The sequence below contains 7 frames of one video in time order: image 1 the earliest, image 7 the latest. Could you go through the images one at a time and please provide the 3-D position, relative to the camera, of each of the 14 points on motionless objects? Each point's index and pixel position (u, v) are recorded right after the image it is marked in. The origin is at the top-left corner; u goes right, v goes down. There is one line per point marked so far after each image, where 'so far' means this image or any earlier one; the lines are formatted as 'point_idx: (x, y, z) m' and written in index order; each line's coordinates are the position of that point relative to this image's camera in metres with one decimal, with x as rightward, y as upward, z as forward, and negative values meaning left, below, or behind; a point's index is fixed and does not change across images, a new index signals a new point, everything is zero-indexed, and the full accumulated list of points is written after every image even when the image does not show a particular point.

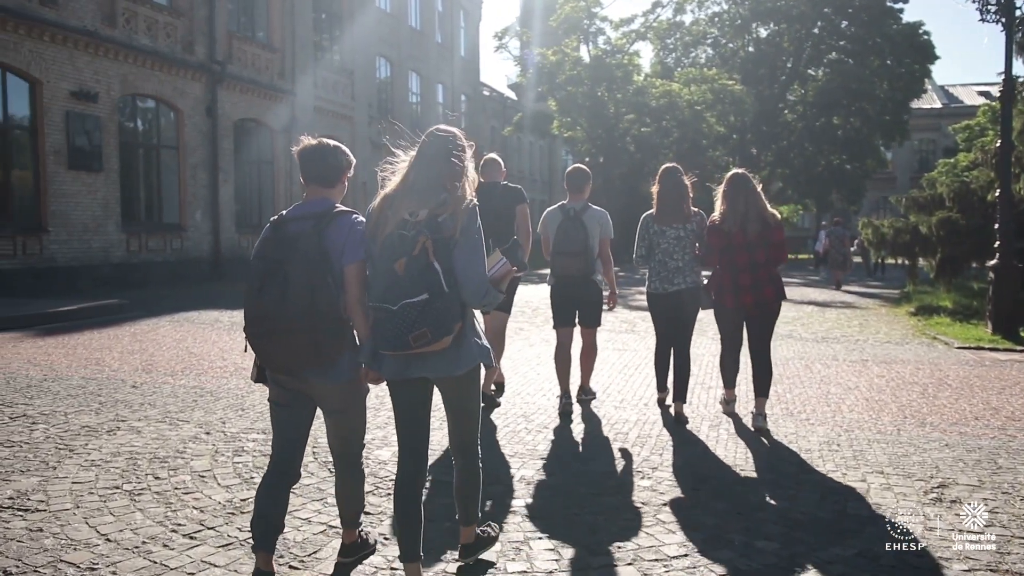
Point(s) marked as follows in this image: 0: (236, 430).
0: (-1.8, -0.9, +6.2) m
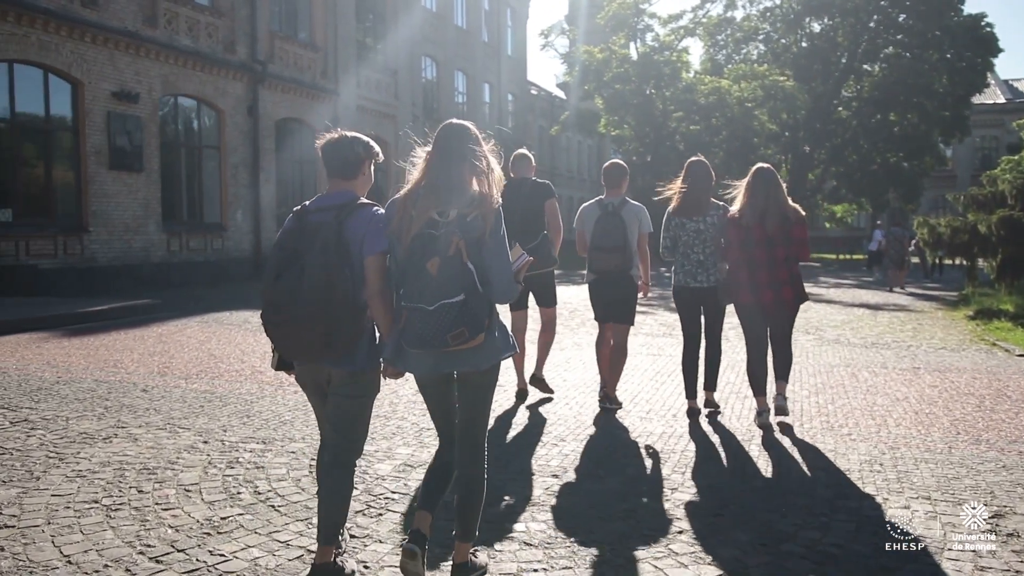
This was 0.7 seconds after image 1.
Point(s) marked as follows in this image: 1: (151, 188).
0: (-1.7, -0.9, +5.9) m
1: (-7.4, +2.1, +19.5) m
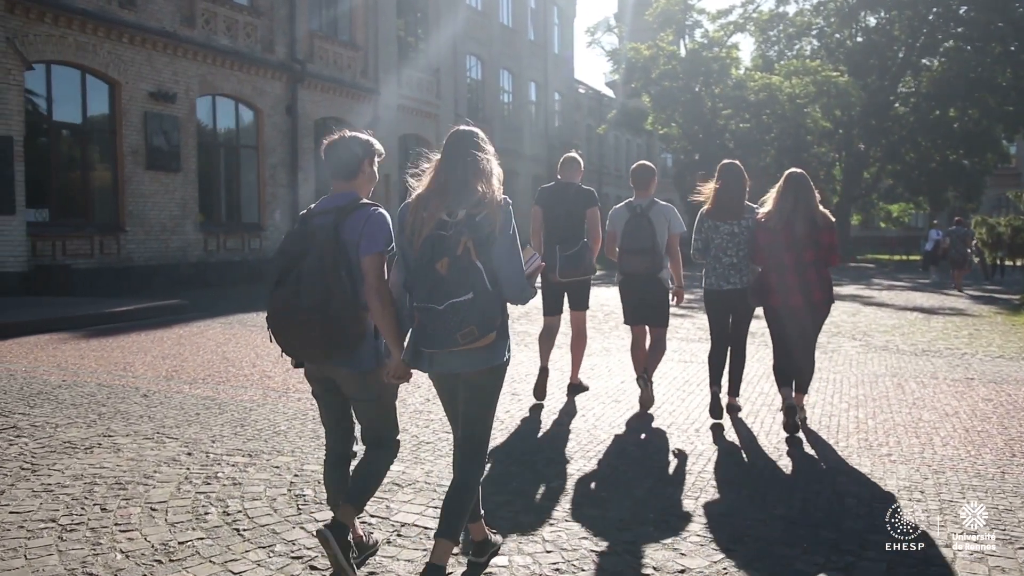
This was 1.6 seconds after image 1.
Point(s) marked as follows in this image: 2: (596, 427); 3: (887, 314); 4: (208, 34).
0: (-1.7, -1.0, +5.6) m
1: (-6.7, +2.1, +19.4) m
2: (+0.6, -0.9, +6.4) m
3: (+5.4, -0.4, +13.5) m
4: (-6.4, +5.3, +19.8) m
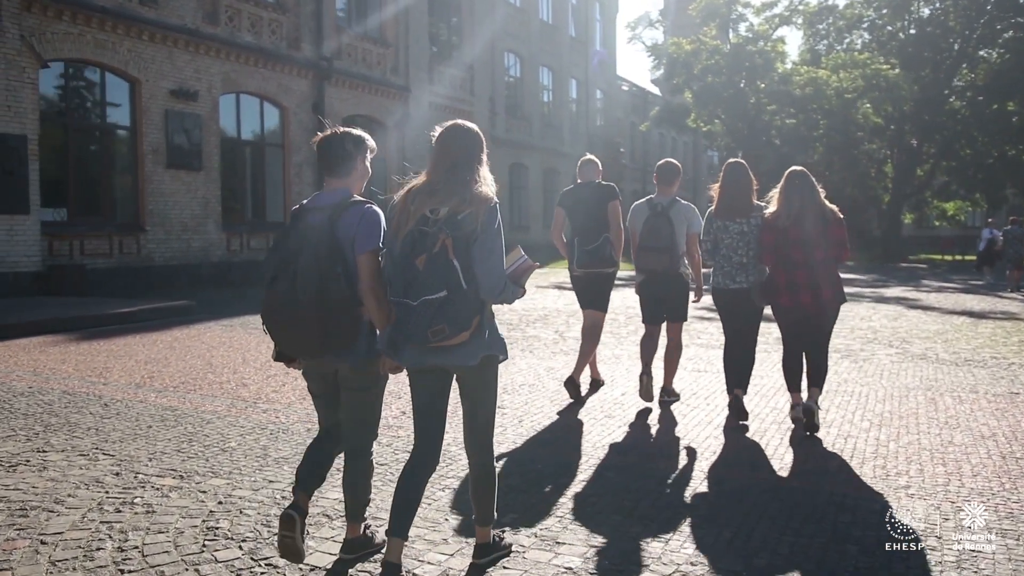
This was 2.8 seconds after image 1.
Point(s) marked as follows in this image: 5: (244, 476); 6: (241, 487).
0: (-1.9, -1.0, +5.0) m
1: (-6.1, +2.1, +19.1) m
2: (+0.4, -1.0, +5.7) m
3: (+5.6, -0.4, +12.5) m
4: (-5.8, +5.3, +19.5) m
5: (-1.4, -1.0, +4.9) m
6: (-1.4, -1.0, +4.7) m
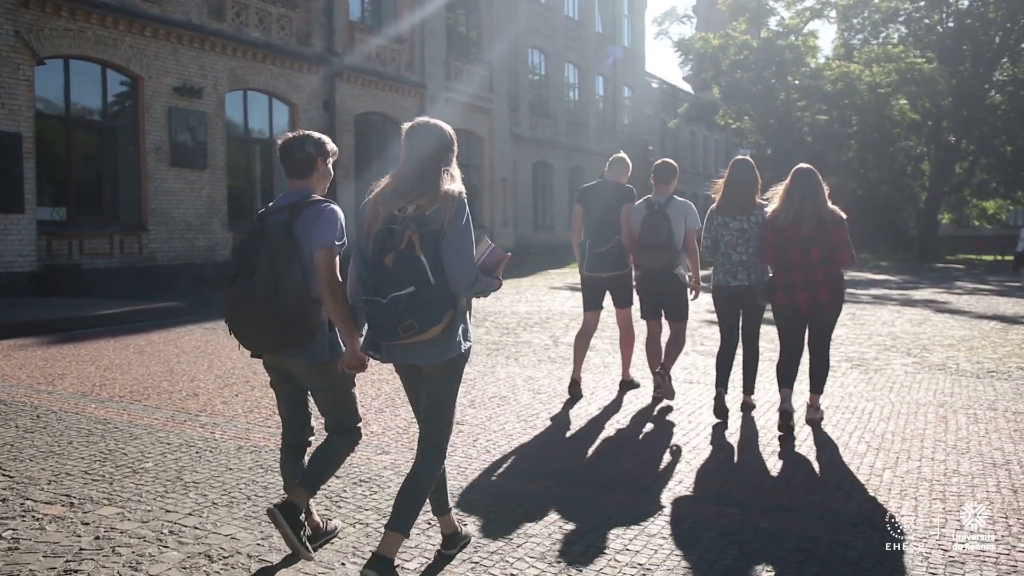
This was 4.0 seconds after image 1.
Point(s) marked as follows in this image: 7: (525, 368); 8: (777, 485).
0: (-2.2, -1.0, +4.5) m
1: (-5.9, +2.0, +18.7) m
2: (+0.1, -1.0, +5.1) m
3: (+5.5, -0.5, +11.7) m
4: (-5.5, +5.3, +19.1) m
5: (-1.7, -1.0, +4.4) m
6: (-1.7, -1.0, +4.2) m
7: (+0.1, -0.7, +8.1) m
8: (+1.3, -1.0, +4.7) m
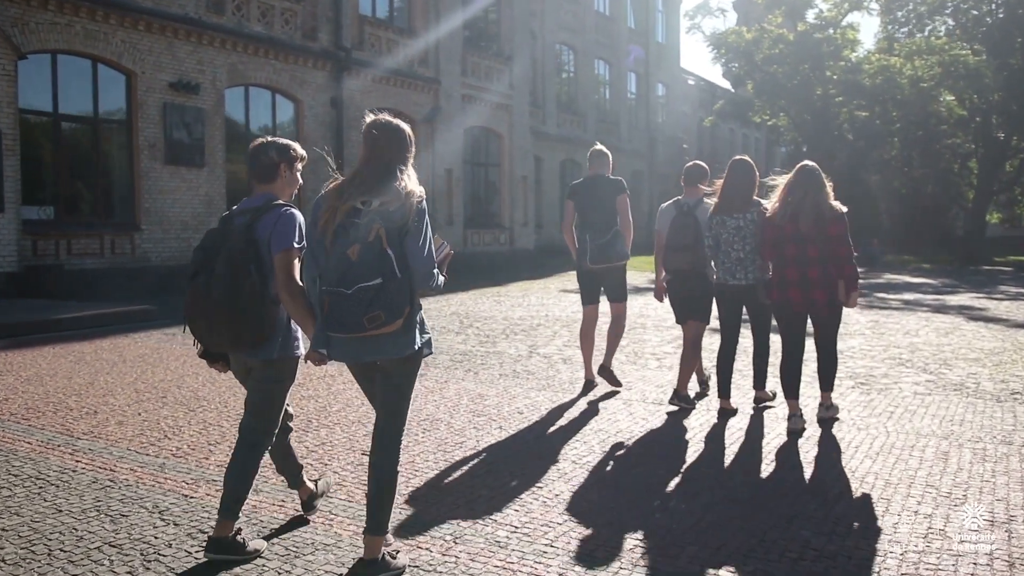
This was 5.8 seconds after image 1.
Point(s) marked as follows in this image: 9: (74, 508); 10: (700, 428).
0: (-2.7, -1.0, +3.7) m
1: (-5.7, +2.0, +18.1) m
2: (-0.4, -1.0, +4.2) m
3: (+5.4, -0.5, +10.6) m
4: (-5.3, +5.2, +18.5) m
5: (-2.2, -1.0, +3.5) m
6: (-2.2, -1.0, +3.4) m
7: (-0.2, -0.7, +7.2) m
8: (+0.8, -1.0, +3.8) m
9: (-1.9, -1.0, +4.2) m
10: (+1.2, -0.9, +5.9) m
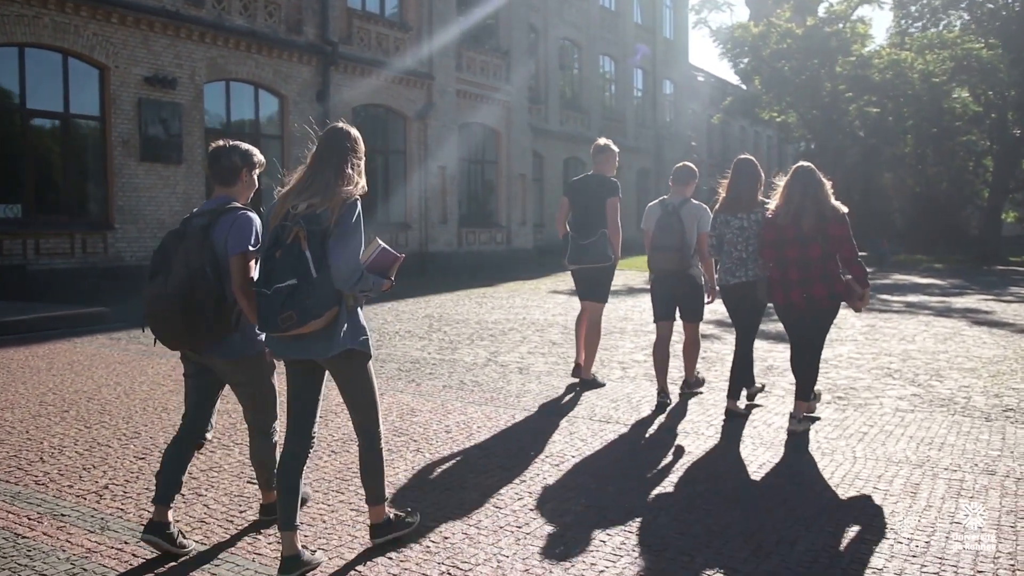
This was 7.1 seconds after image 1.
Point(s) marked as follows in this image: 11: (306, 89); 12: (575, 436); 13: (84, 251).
0: (-3.2, -1.0, +3.1) m
1: (-5.9, +2.0, +17.6) m
2: (-0.8, -1.0, +3.5) m
3: (+5.0, -0.6, +9.8) m
4: (-5.5, +5.2, +17.9) m
5: (-2.7, -1.1, +2.9) m
6: (-2.7, -1.1, +2.8) m
7: (-0.7, -0.8, +6.6) m
8: (+0.3, -1.1, +3.1) m
9: (-2.4, -1.0, +3.6) m
10: (+0.8, -0.9, +5.3) m
11: (-4.3, +4.2, +19.9) m
12: (+0.4, -0.9, +5.5) m
13: (-7.1, +0.6, +15.7) m
